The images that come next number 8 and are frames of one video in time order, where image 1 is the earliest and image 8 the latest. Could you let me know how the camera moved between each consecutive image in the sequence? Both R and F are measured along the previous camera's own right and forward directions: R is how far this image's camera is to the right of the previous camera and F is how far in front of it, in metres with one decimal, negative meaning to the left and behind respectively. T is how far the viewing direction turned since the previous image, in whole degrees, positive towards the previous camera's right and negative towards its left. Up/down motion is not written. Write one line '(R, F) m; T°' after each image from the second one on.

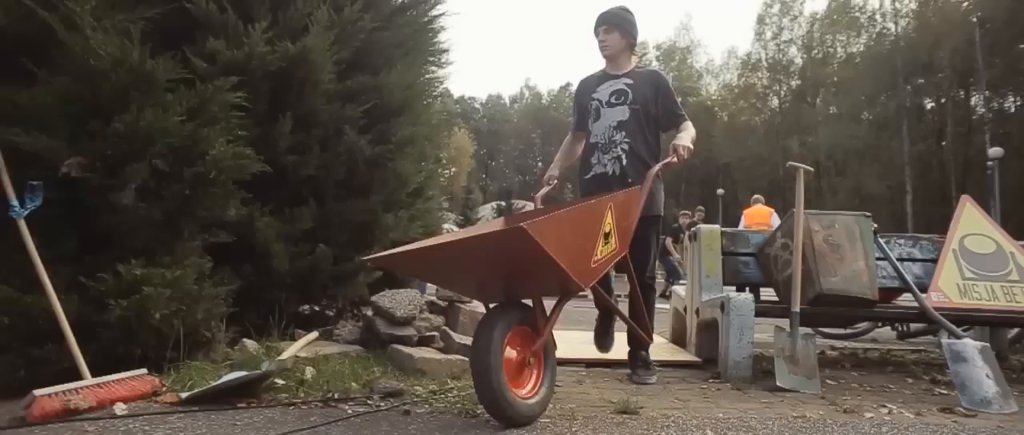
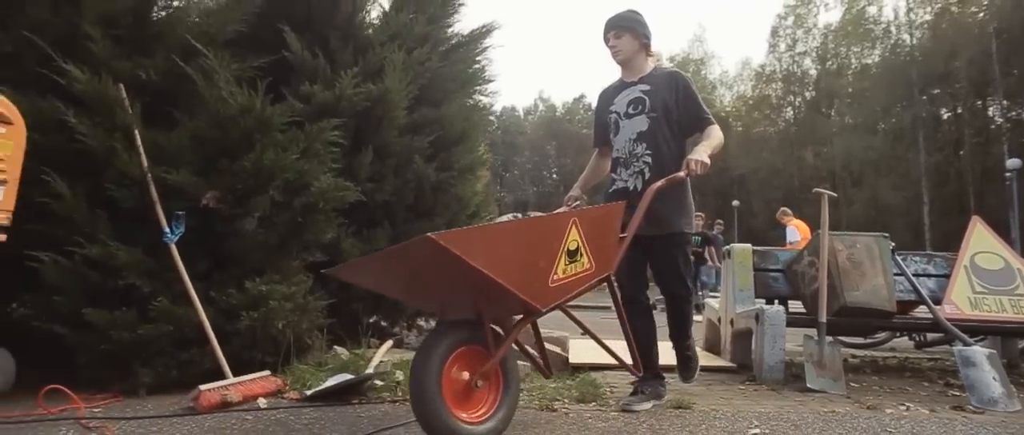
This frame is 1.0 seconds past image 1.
(-0.3, -0.5) m; -1°
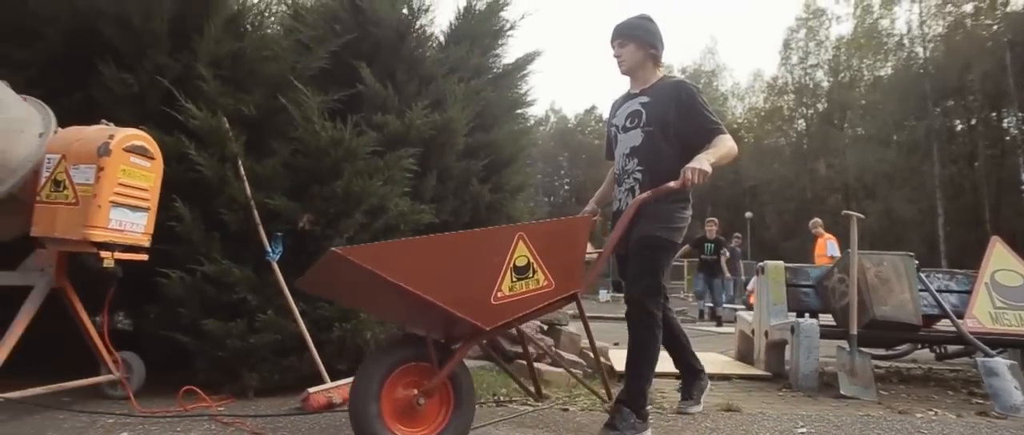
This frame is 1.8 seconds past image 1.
(-0.3, -0.4) m; -1°
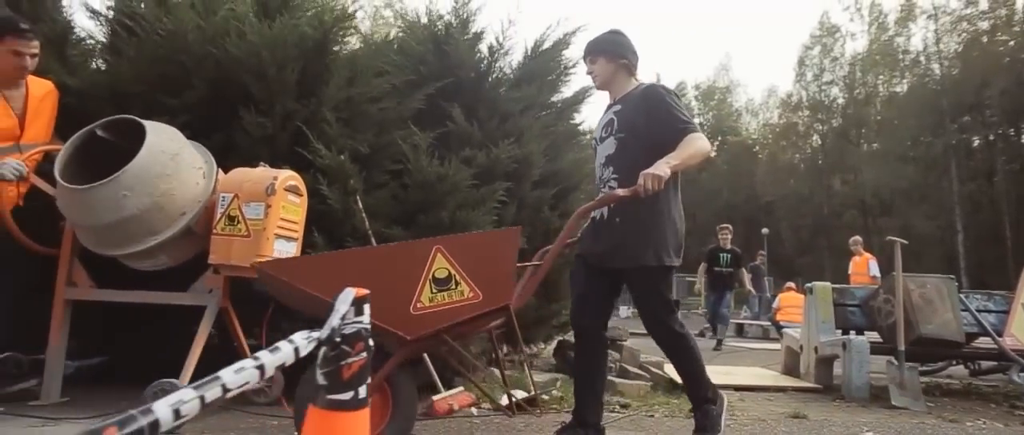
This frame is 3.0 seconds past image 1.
(-0.5, -0.5) m; -1°
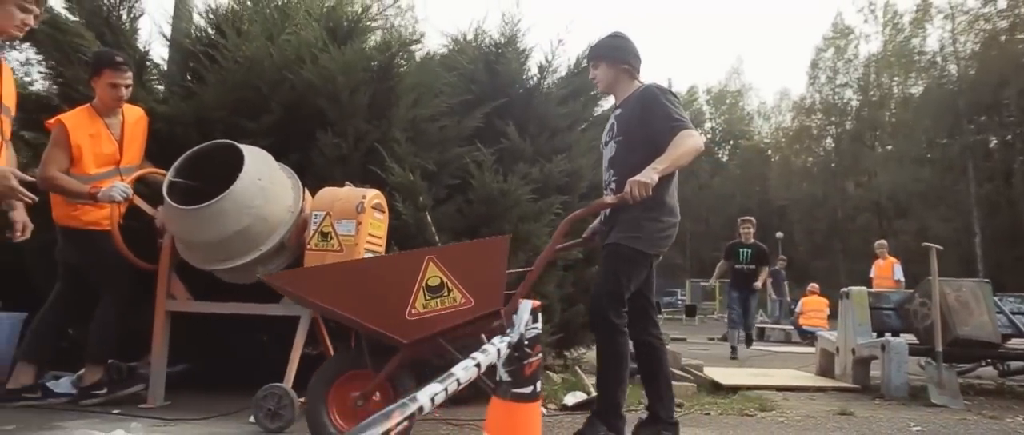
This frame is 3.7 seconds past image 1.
(-0.4, -0.3) m; -1°
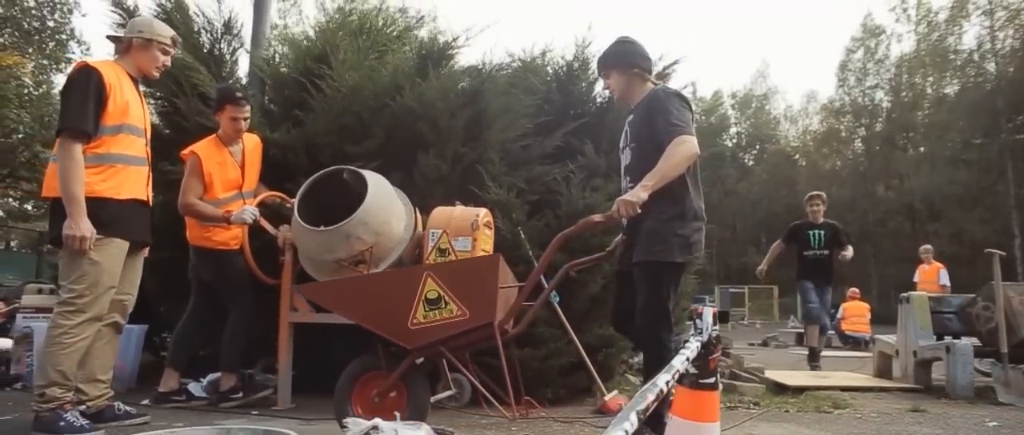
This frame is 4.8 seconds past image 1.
(-0.5, -0.4) m; -2°
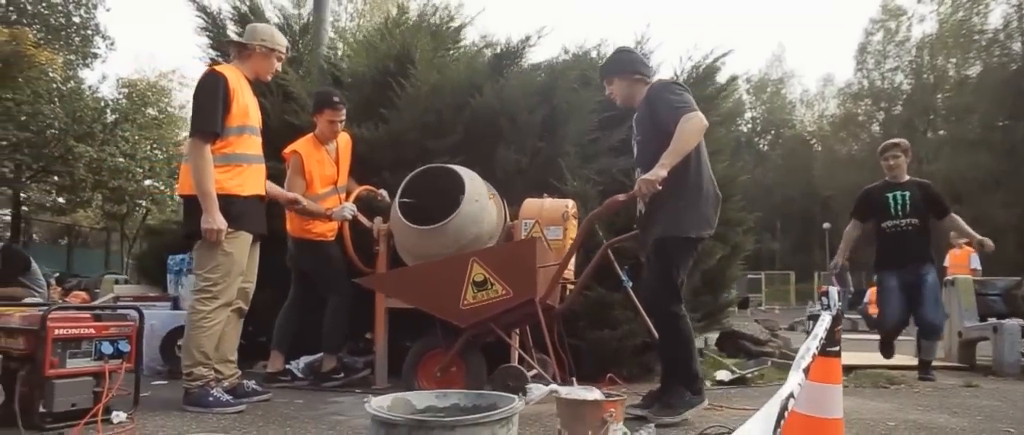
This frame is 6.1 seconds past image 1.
(-0.5, -0.4) m; -1°
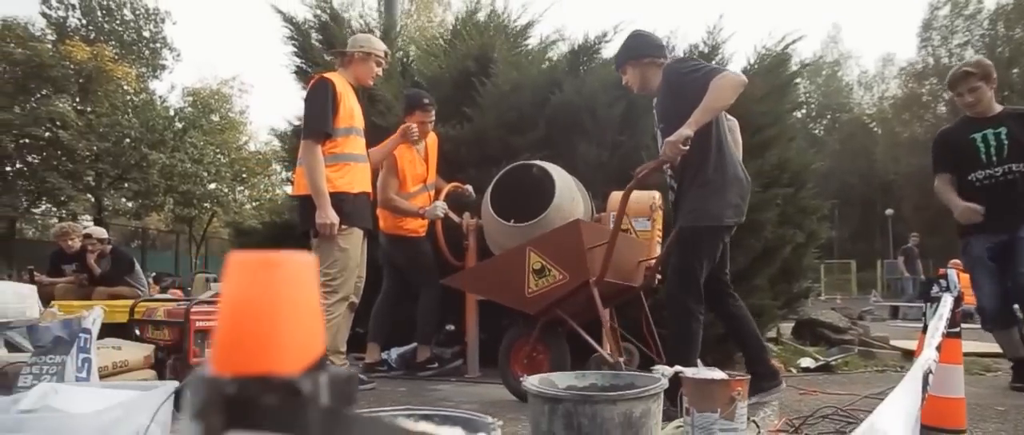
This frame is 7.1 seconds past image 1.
(-0.3, -0.2) m; -4°
